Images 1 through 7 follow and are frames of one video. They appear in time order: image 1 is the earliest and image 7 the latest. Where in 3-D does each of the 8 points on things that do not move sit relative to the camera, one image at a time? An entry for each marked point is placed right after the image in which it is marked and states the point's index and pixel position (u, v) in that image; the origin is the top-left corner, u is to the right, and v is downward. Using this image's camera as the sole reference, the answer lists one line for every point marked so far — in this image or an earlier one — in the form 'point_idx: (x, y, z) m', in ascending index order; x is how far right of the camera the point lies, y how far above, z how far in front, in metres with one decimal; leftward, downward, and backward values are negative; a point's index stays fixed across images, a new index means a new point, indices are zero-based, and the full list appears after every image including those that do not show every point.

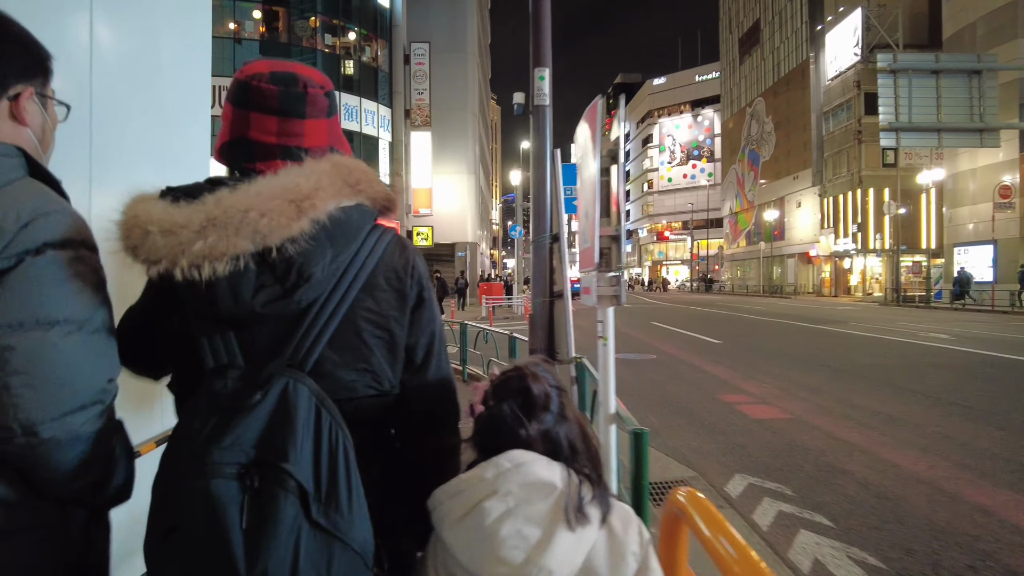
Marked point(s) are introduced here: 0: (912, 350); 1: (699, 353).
0: (+9.1, -1.4, +14.4) m
1: (+4.7, -1.5, +15.3) m
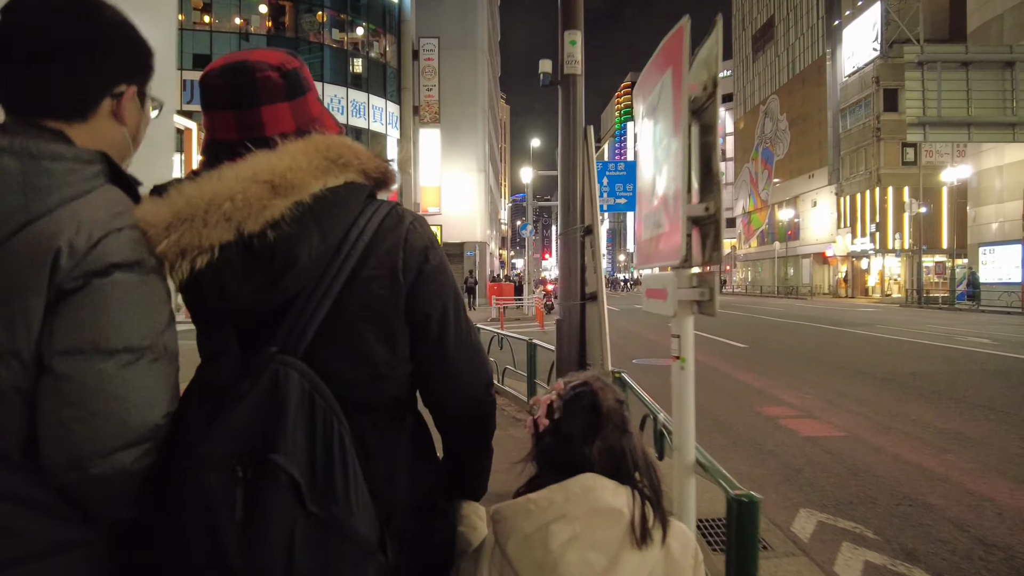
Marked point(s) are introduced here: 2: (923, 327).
0: (+9.4, -1.4, +13.6) m
1: (+5.0, -1.5, +14.5) m
2: (+12.3, -1.2, +19.2) m
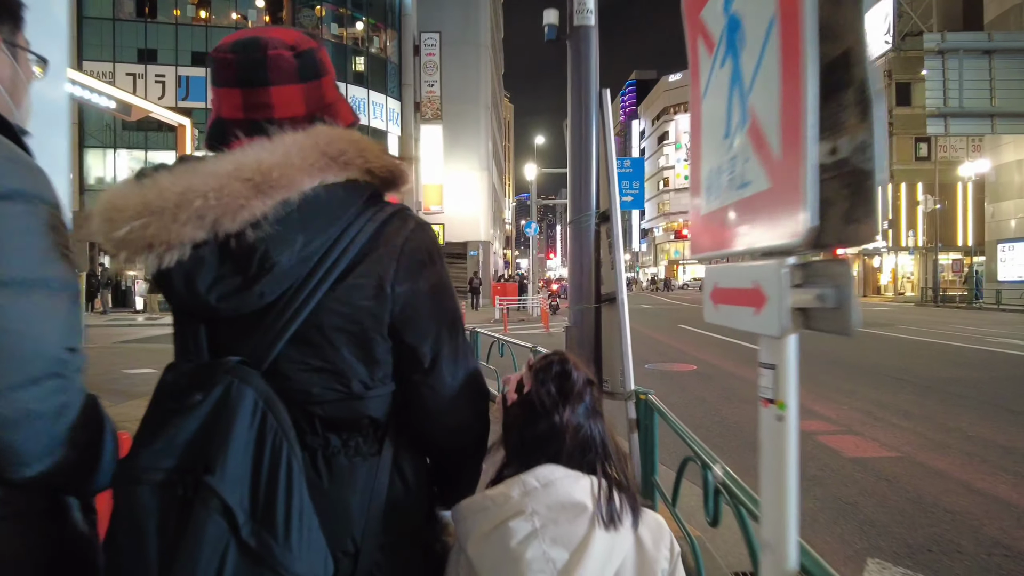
0: (+9.5, -1.4, +12.8) m
1: (+5.1, -1.5, +13.8) m
2: (+12.4, -1.1, +18.4) m
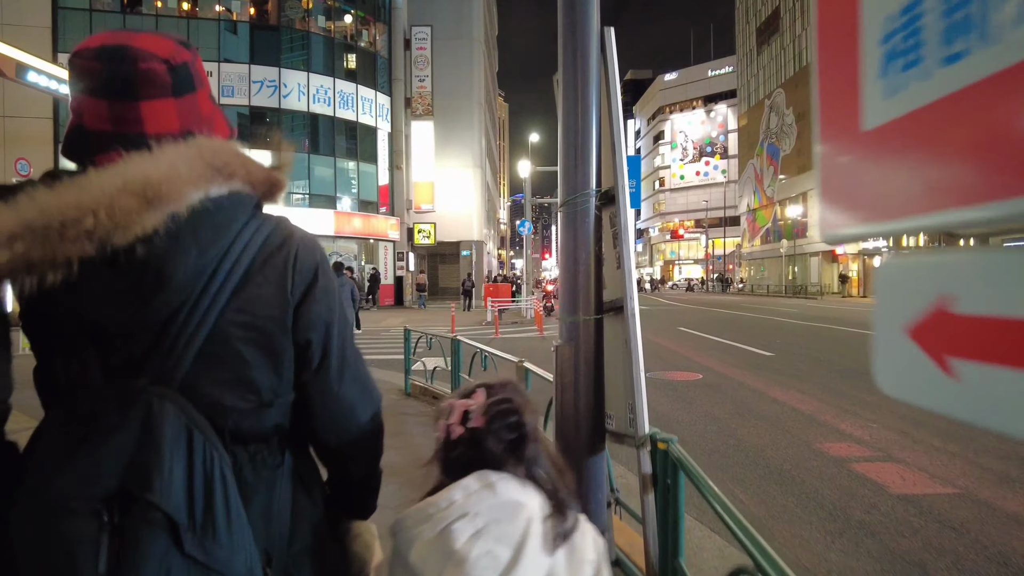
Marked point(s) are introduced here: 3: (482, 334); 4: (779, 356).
0: (+9.3, -1.4, +12.0) m
1: (+4.9, -1.5, +12.9) m
2: (+12.2, -1.2, +17.6) m
3: (-0.9, -1.3, +17.9) m
4: (+5.3, -1.3, +12.7) m
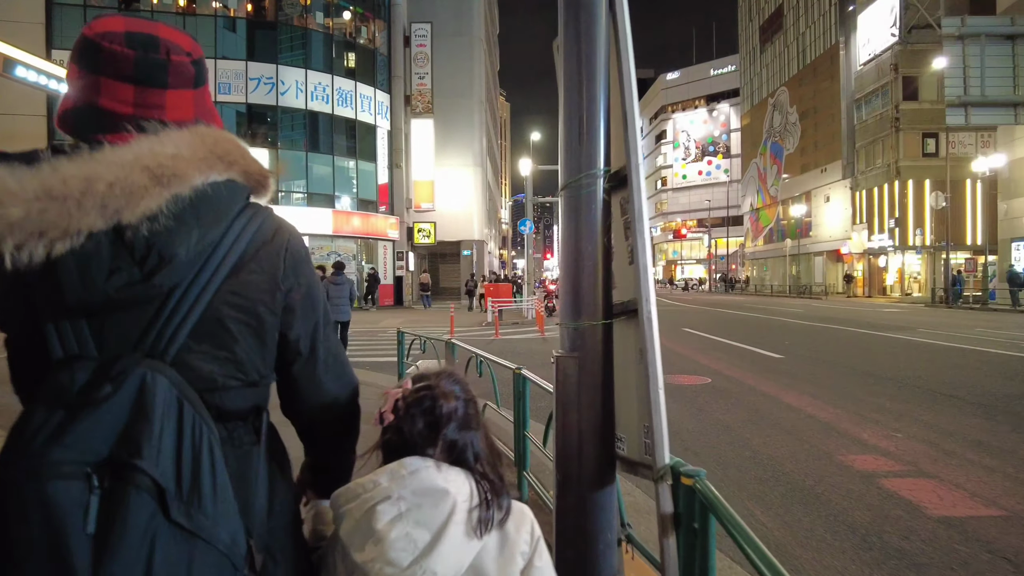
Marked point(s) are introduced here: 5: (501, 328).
0: (+9.3, -1.4, +11.5) m
1: (+4.9, -1.5, +12.5) m
2: (+12.2, -1.1, +17.2) m
3: (-0.9, -1.3, +17.5) m
4: (+5.3, -1.3, +12.3) m
5: (-0.3, -1.2, +18.6) m
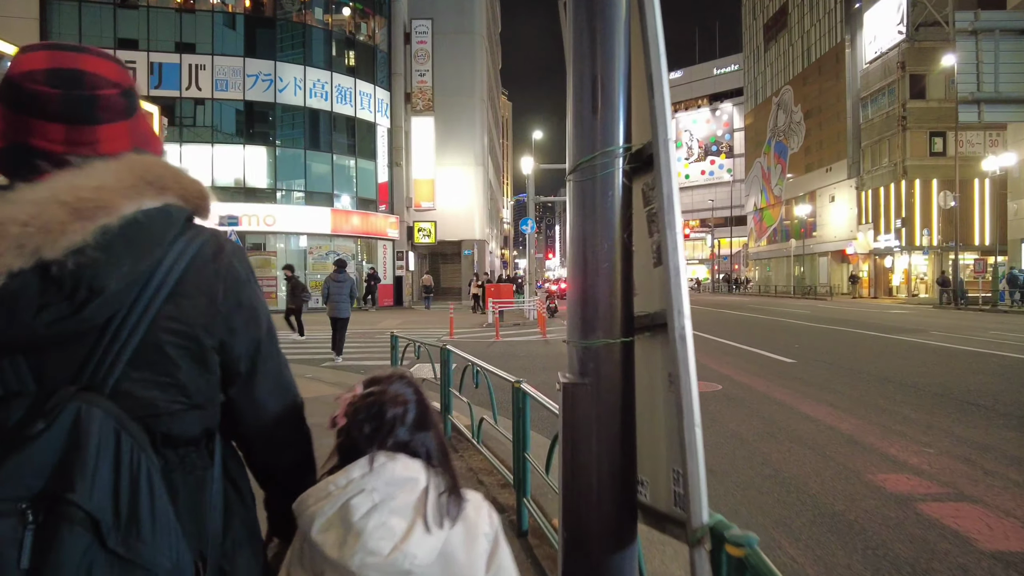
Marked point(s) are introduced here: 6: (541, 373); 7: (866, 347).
0: (+9.3, -1.5, +11.1) m
1: (+4.9, -1.6, +12.1) m
2: (+12.2, -1.2, +16.7) m
3: (-0.8, -1.3, +17.0) m
4: (+5.3, -1.4, +11.8) m
5: (-0.3, -1.2, +18.2) m
6: (+0.5, -1.4, +10.6) m
7: (+7.8, -1.3, +14.1) m
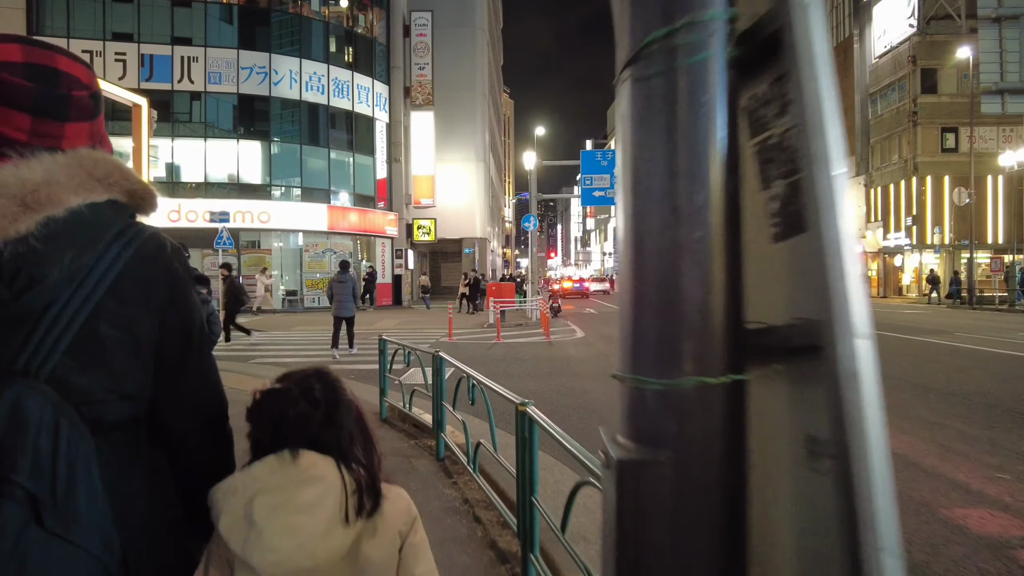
0: (+9.3, -1.4, +10.3) m
1: (+5.0, -1.5, +11.3) m
2: (+12.3, -1.2, +15.9) m
3: (-0.8, -1.3, +16.3) m
4: (+5.3, -1.3, +11.0) m
5: (-0.2, -1.1, +17.4) m
6: (+0.5, -1.4, +9.8) m
7: (+7.8, -1.3, +13.3) m
